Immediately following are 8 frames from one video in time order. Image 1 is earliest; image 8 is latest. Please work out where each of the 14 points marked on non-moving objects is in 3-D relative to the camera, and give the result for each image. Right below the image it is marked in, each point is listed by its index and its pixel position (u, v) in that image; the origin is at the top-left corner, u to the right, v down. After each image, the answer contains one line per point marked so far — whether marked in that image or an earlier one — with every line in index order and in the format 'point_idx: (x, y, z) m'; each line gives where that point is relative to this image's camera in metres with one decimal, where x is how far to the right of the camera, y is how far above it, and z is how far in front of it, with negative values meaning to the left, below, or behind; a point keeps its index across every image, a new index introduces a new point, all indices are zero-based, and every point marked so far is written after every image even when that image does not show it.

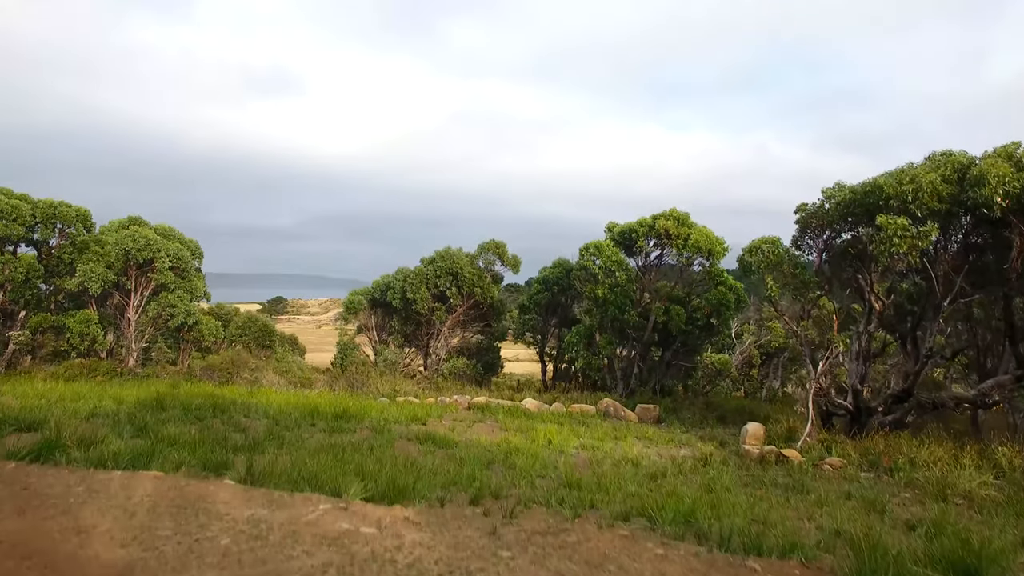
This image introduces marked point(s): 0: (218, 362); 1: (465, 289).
0: (-8.0, -2.1, +14.5) m
1: (-1.3, -0.1, +15.2) m
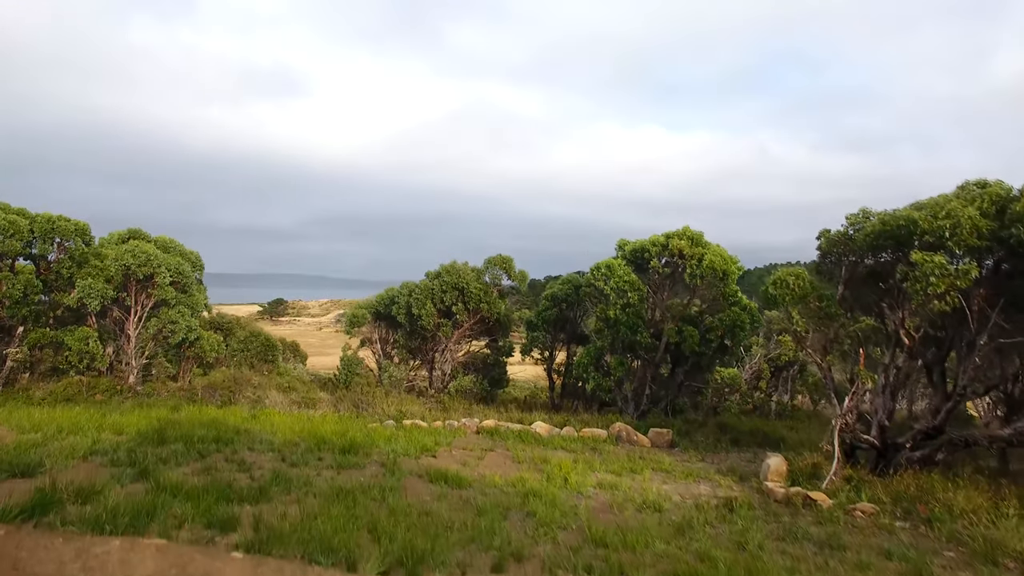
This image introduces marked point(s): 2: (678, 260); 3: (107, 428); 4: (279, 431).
0: (-7.8, -2.6, +14.2) m
1: (-1.1, -0.5, +14.9) m
2: (+3.5, +0.6, +11.1) m
3: (-6.5, -2.2, +8.6) m
4: (-4.2, -2.6, +9.5) m
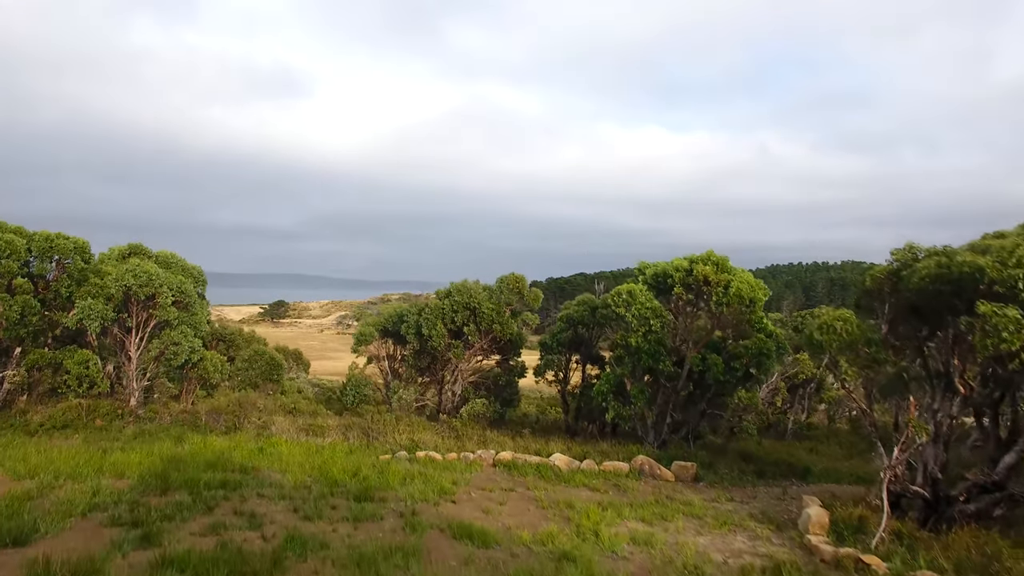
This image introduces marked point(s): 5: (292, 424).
0: (-7.5, -3.1, +13.8) m
1: (-0.8, -1.0, +14.5) m
2: (+3.8, 0.0, +10.7) m
3: (-6.2, -2.8, +8.1) m
4: (-3.8, -3.1, +9.1) m
5: (-5.4, -3.3, +13.0) m
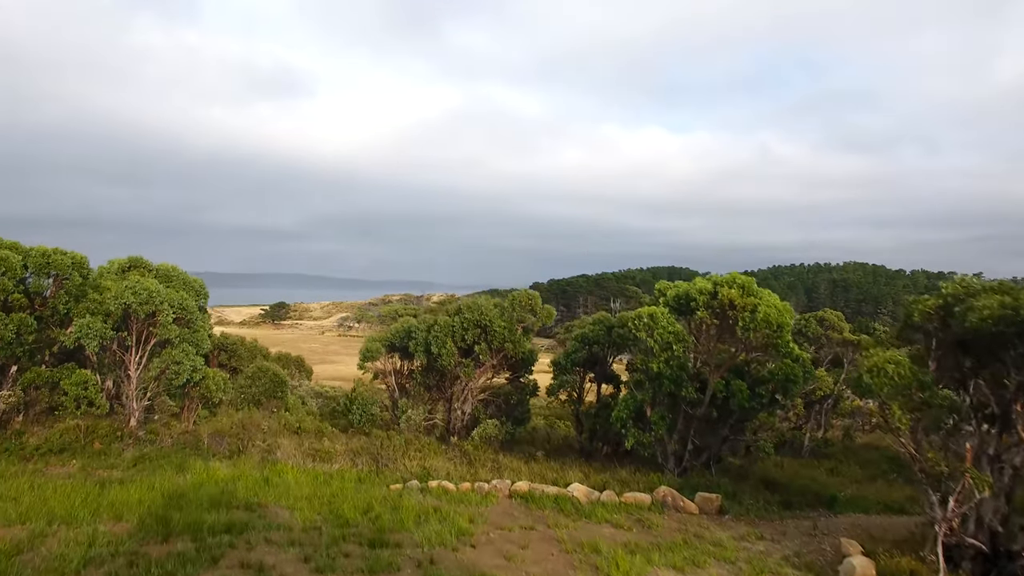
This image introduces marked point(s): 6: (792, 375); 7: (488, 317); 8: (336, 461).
0: (-7.2, -3.5, +13.4) m
1: (-0.4, -1.5, +14.0) m
2: (+4.1, -0.4, +10.2) m
3: (-5.9, -3.2, +7.7) m
4: (-3.5, -3.5, +8.6) m
5: (-5.1, -3.8, +12.5) m
6: (+5.4, -1.7, +10.2) m
7: (-0.6, -0.8, +14.1) m
8: (-3.9, -3.8, +11.6) m
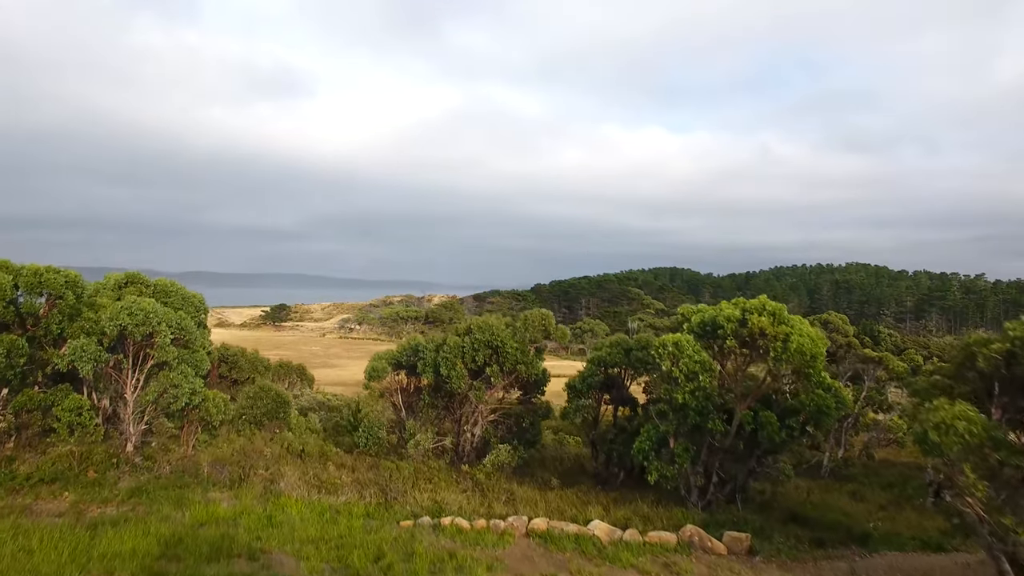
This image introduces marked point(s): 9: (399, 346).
0: (-6.9, -4.0, +12.8) m
1: (-0.1, -2.0, +13.5) m
2: (+4.5, -0.9, +9.7) m
3: (-5.6, -3.7, +7.1) m
4: (-3.2, -4.0, +8.1) m
5: (-4.8, -4.3, +12.0) m
6: (+5.7, -2.2, +9.6) m
7: (-0.3, -1.3, +13.5) m
8: (-3.6, -4.3, +11.1) m
9: (-3.3, -1.7, +15.5) m
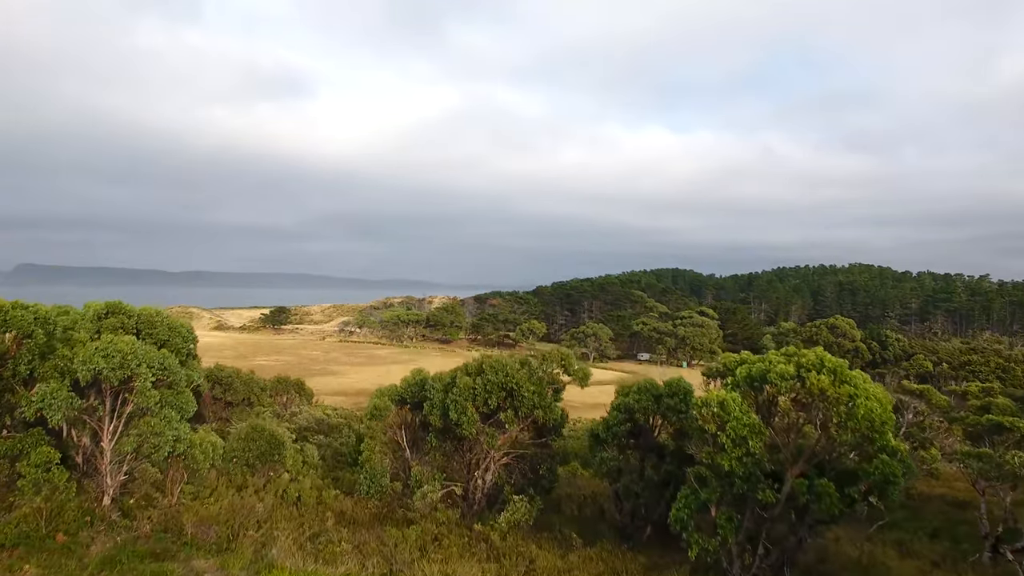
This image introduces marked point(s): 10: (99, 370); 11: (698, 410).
0: (-6.5, -4.8, +11.6) m
1: (+0.2, -2.8, +12.3) m
2: (+4.8, -1.8, +8.5) m
3: (-5.2, -4.5, +5.9) m
4: (-2.8, -4.9, +6.9) m
5: (-4.4, -5.1, +10.8) m
6: (+6.1, -3.0, +8.4) m
7: (+0.1, -2.1, +12.3) m
8: (-3.2, -5.1, +9.9) m
9: (-2.9, -2.5, +14.3) m
10: (-8.7, -1.7, +11.2) m
11: (+3.2, -2.1, +9.1) m
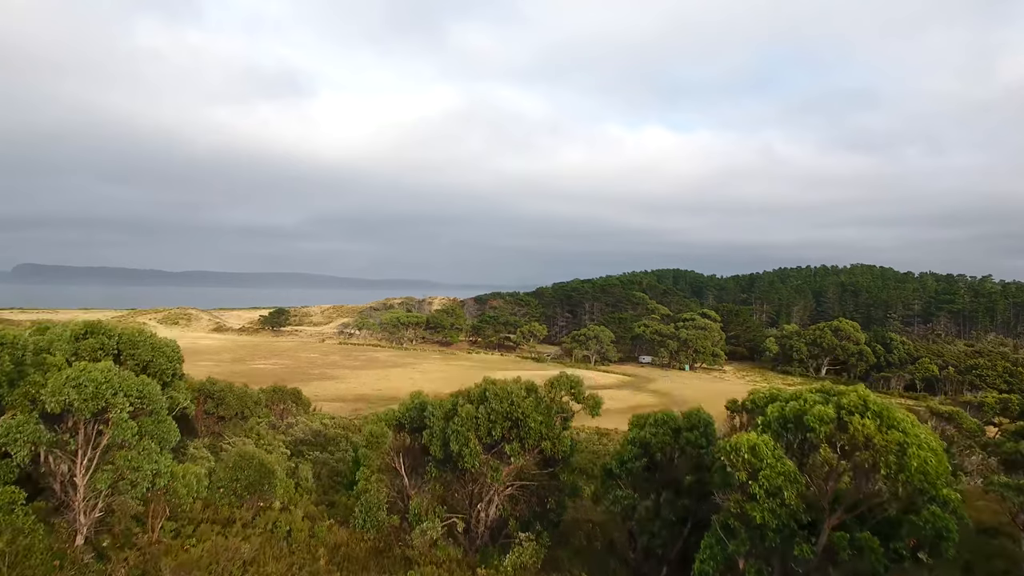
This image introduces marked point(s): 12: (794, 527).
0: (-6.4, -5.3, +10.7) m
1: (+0.4, -3.3, +11.4) m
2: (+4.9, -2.2, +7.6) m
3: (-5.1, -5.0, +5.1) m
4: (-2.7, -5.3, +6.0) m
5: (-4.3, -5.6, +9.9) m
6: (+6.2, -3.5, +7.5) m
7: (+0.2, -2.6, +11.4) m
8: (-3.1, -5.6, +9.0) m
9: (-2.8, -3.0, +13.4) m
10: (-8.6, -2.2, +10.3) m
11: (+3.3, -2.5, +8.2) m
12: (+4.2, -3.5, +7.8) m
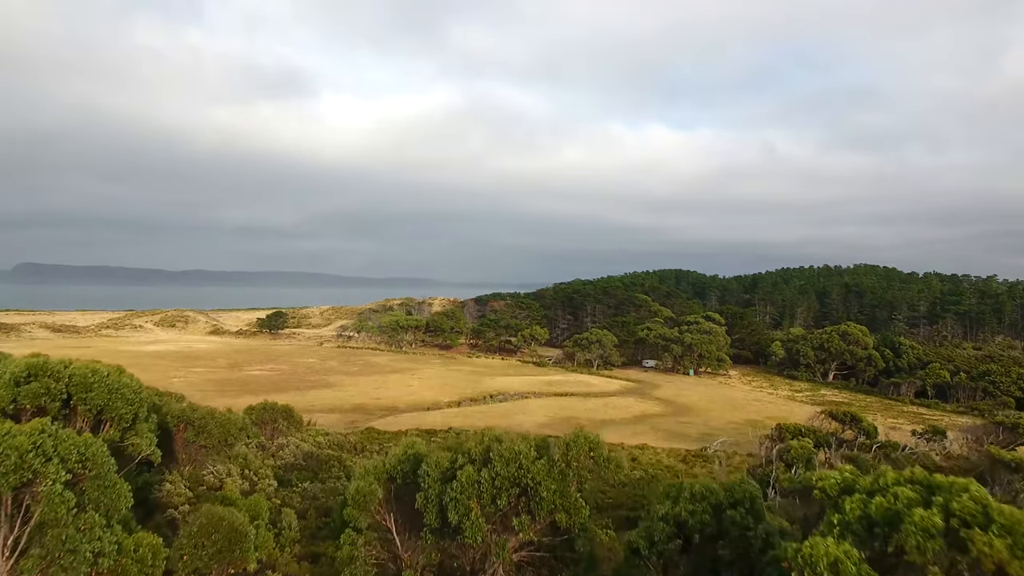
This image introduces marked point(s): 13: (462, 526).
0: (-6.2, -6.1, +9.0) m
1: (+0.5, -4.1, +9.7) m
2: (+5.1, -3.0, +5.9) m
3: (-4.9, -5.8, +3.4) m
4: (-2.6, -6.1, +4.3) m
5: (-4.1, -6.4, +8.2) m
6: (+6.3, -4.3, +5.8) m
7: (+0.3, -3.3, +9.7) m
8: (-2.9, -6.4, +7.3) m
9: (-2.7, -3.8, +11.7) m
10: (-8.4, -3.0, +8.6) m
11: (+3.4, -3.3, +6.5) m
12: (+4.3, -4.3, +6.1) m
13: (-0.9, -4.3, +9.6) m
